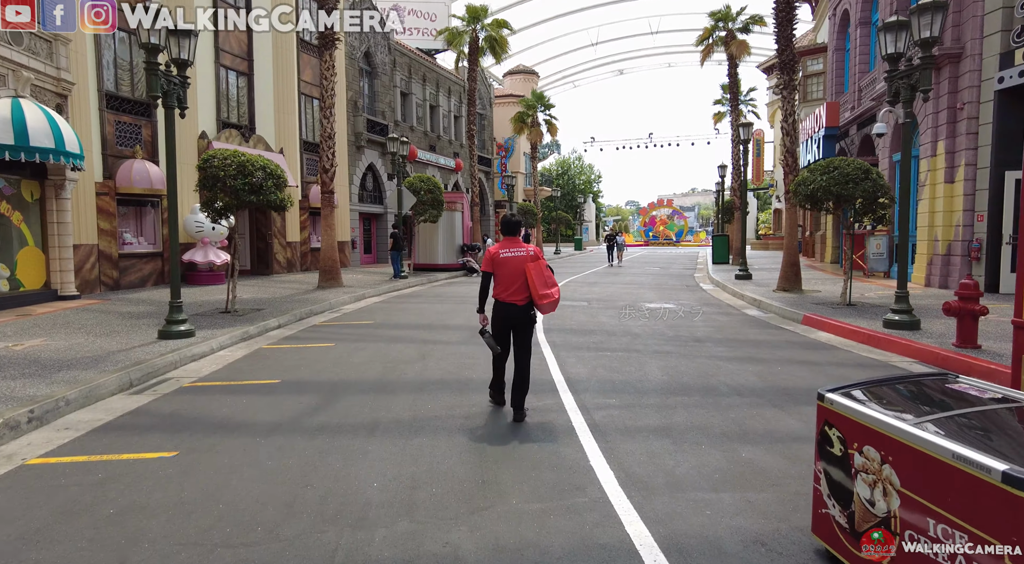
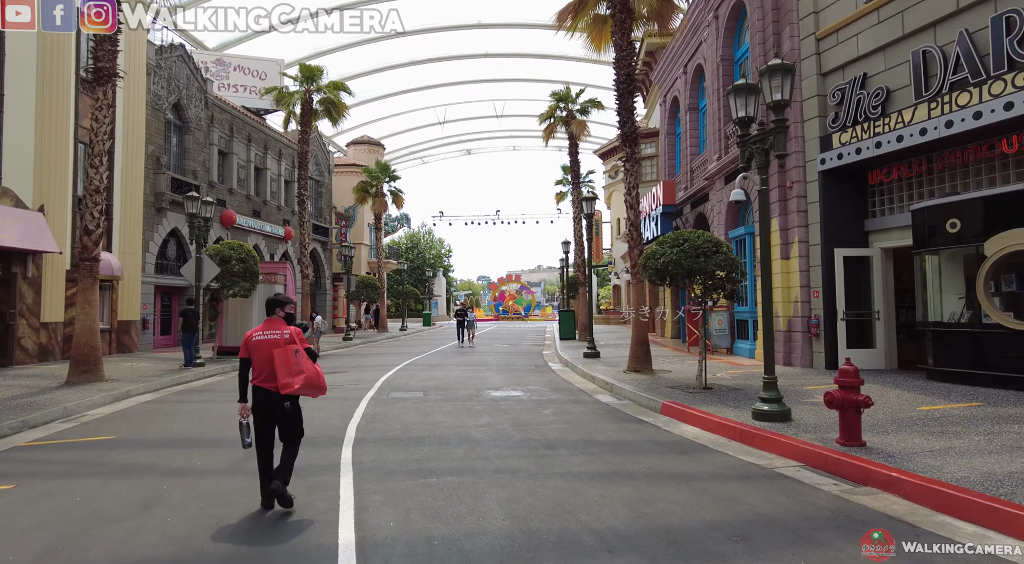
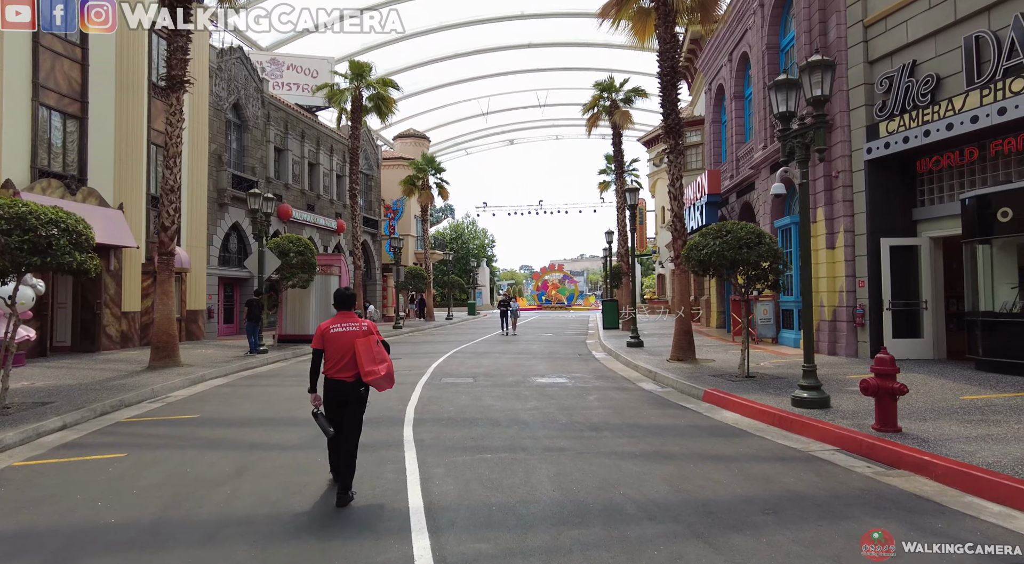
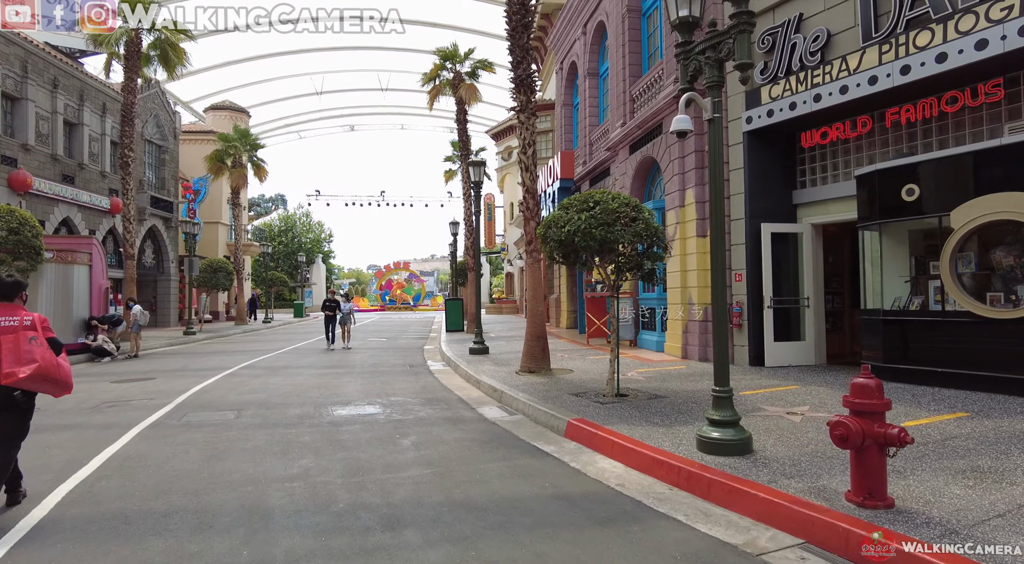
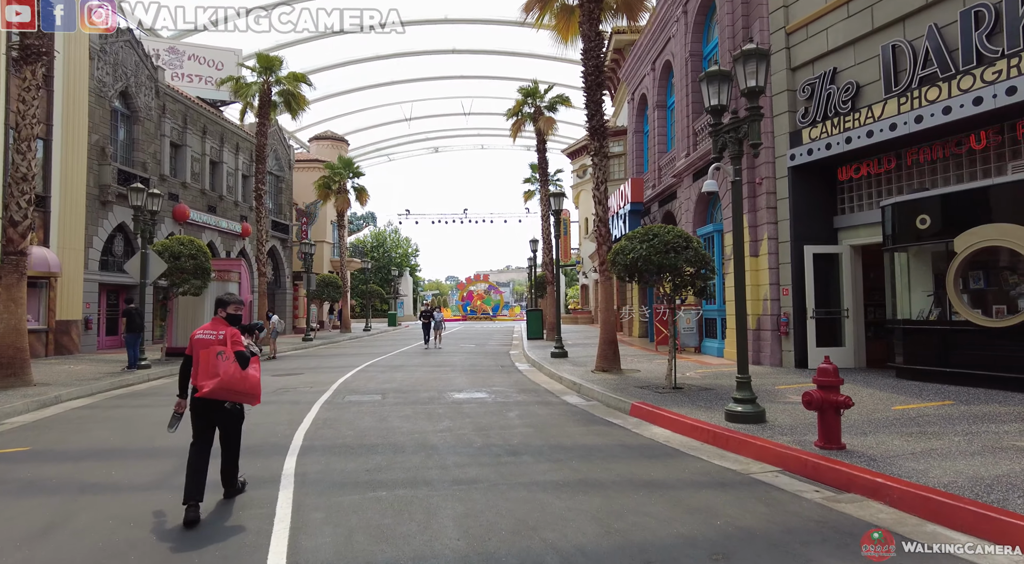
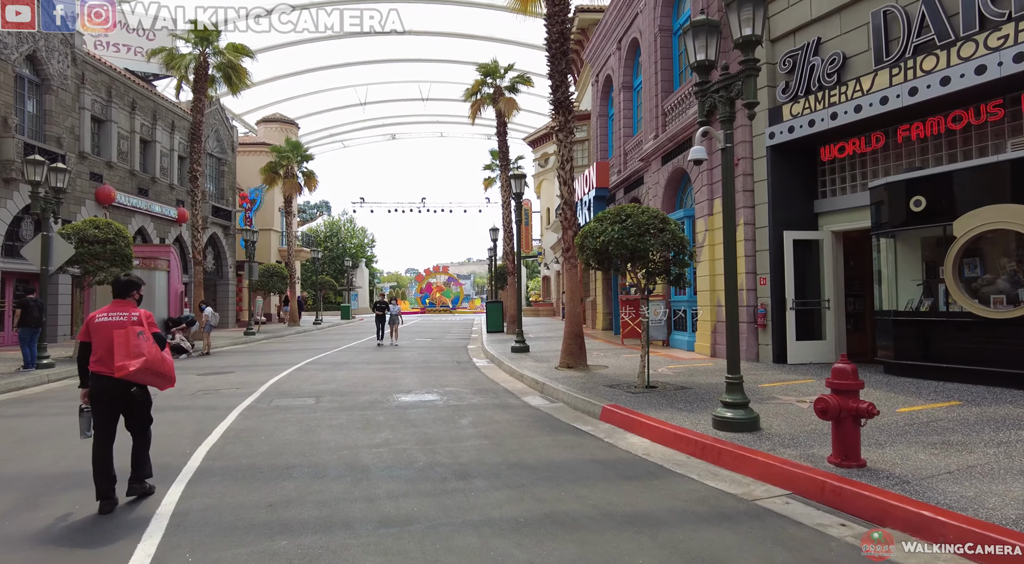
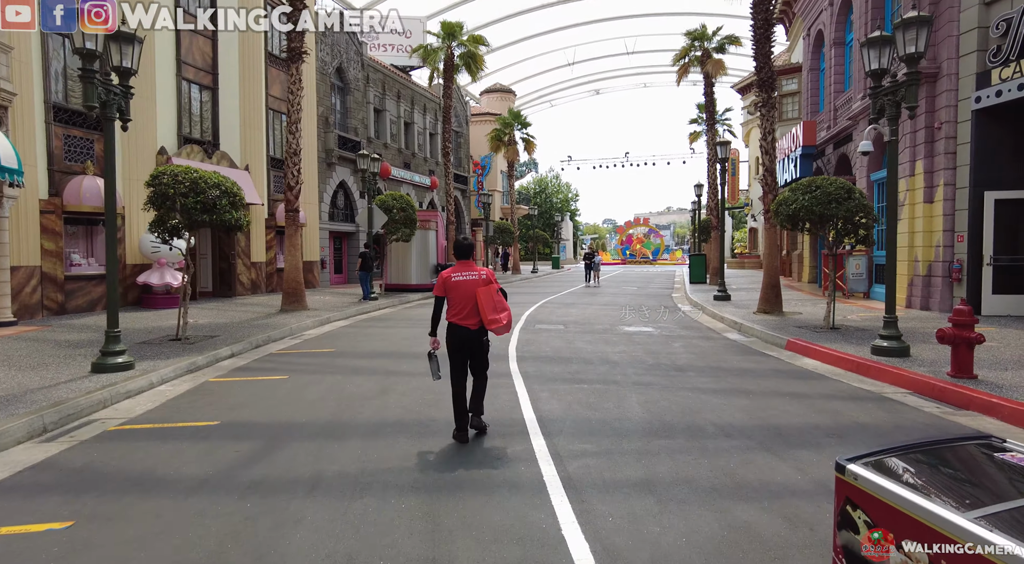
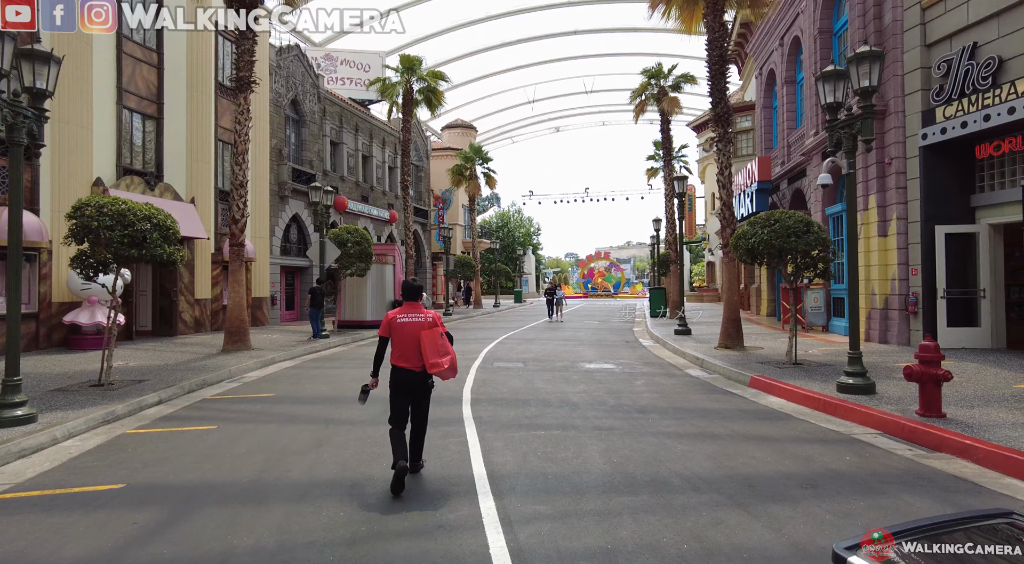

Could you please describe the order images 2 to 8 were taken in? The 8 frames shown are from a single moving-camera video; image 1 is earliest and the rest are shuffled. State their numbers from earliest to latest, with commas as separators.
7, 8, 3, 2, 5, 6, 4
